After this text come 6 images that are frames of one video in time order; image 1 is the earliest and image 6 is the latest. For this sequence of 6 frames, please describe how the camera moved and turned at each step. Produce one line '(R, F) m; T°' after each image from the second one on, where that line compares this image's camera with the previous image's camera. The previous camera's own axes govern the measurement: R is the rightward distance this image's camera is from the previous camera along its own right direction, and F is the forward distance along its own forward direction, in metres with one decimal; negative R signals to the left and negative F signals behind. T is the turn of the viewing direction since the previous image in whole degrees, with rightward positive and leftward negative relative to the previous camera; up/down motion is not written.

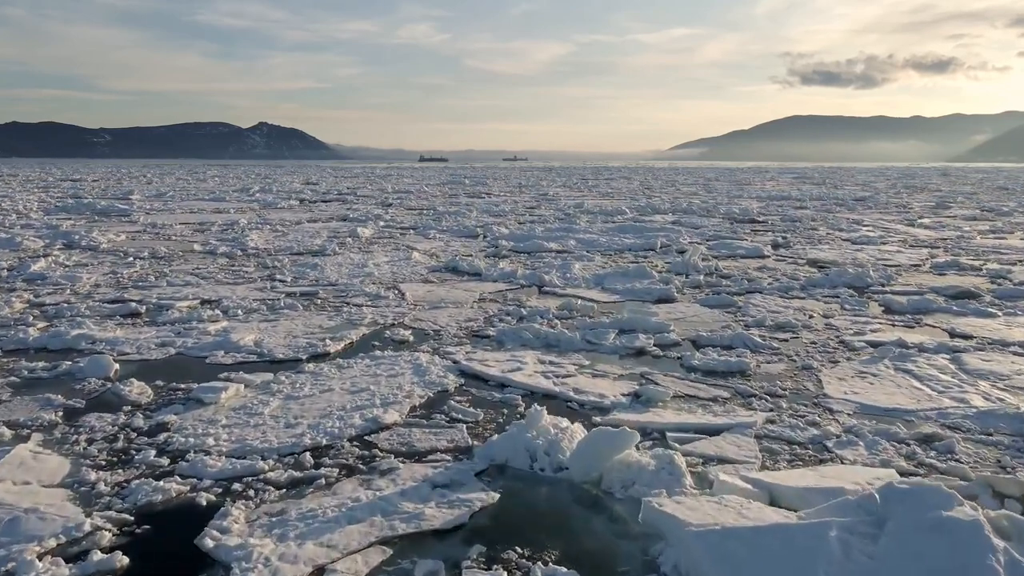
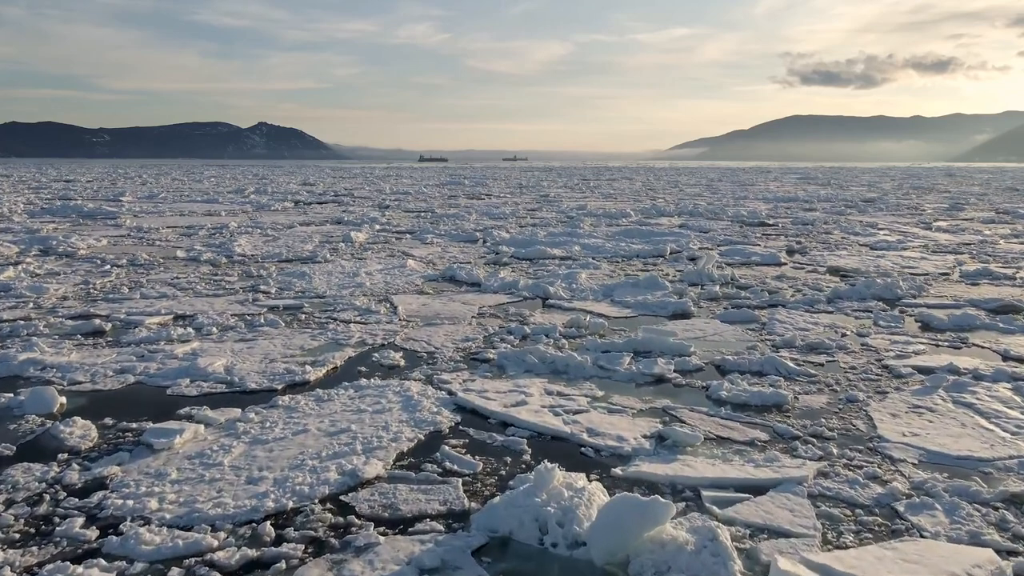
(0.0, +0.6) m; 0°
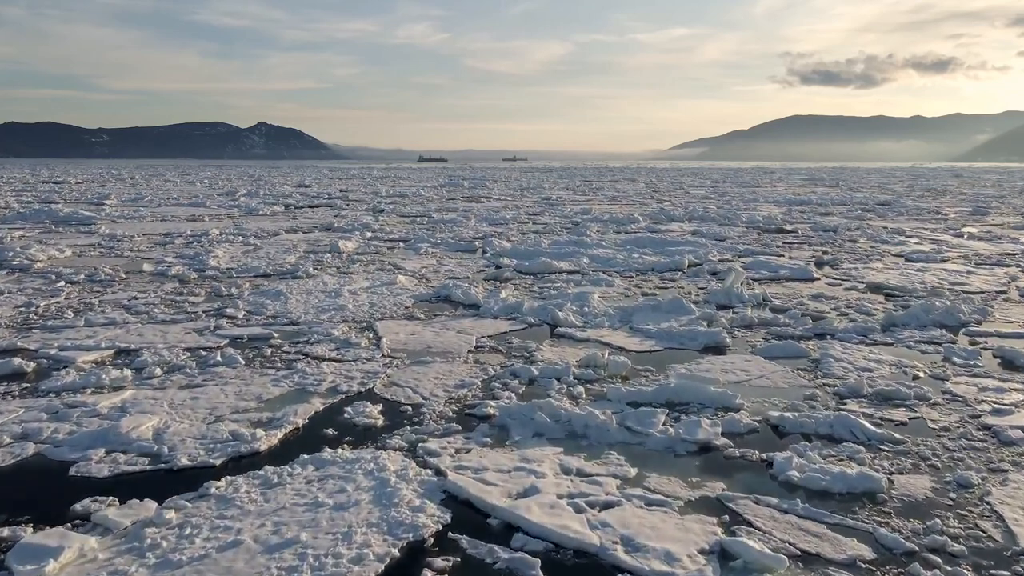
(0.0, +1.0) m; 0°
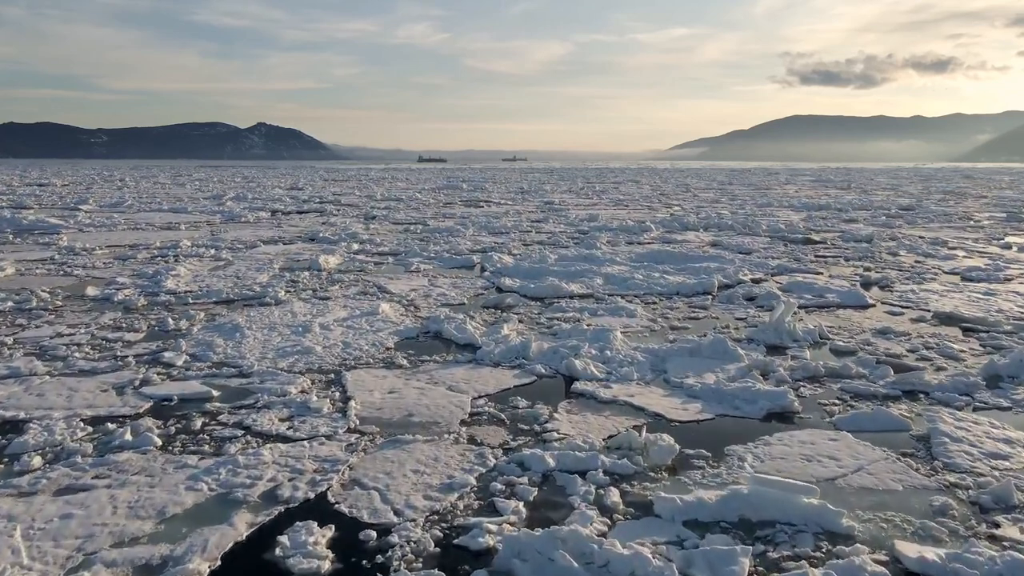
(0.0, +1.3) m; 0°
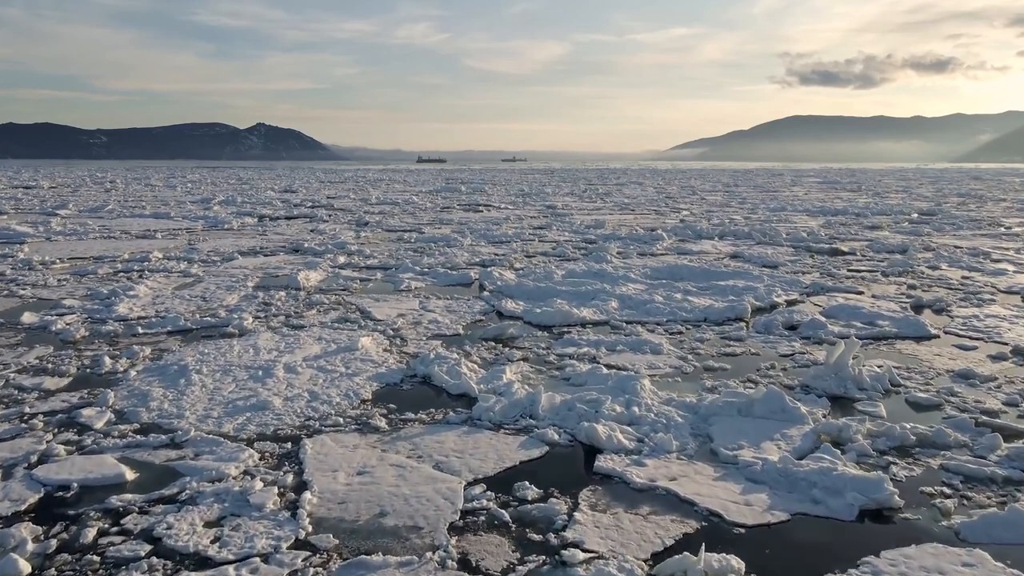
(0.0, +1.1) m; 0°
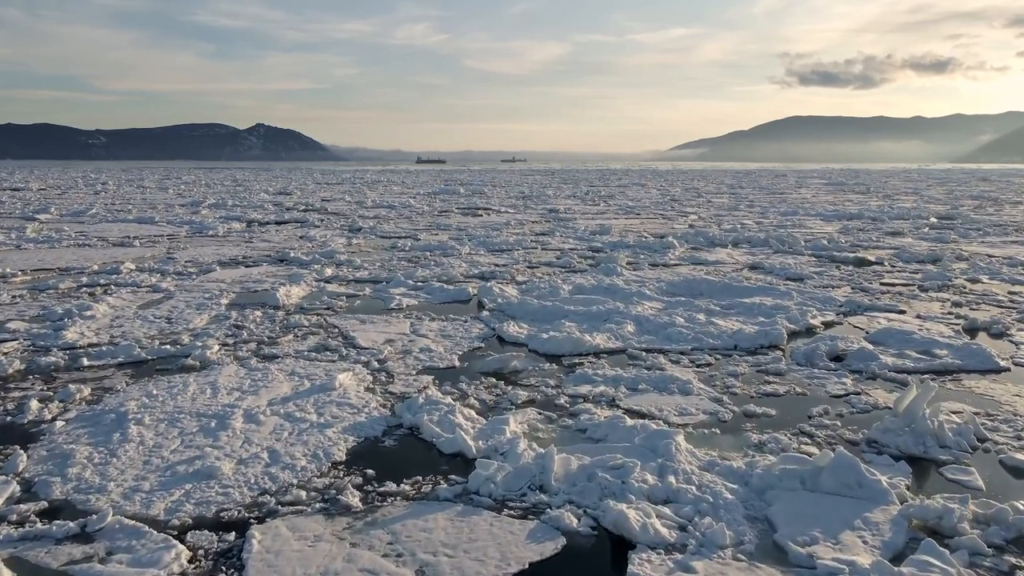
(0.0, +0.9) m; 0°
